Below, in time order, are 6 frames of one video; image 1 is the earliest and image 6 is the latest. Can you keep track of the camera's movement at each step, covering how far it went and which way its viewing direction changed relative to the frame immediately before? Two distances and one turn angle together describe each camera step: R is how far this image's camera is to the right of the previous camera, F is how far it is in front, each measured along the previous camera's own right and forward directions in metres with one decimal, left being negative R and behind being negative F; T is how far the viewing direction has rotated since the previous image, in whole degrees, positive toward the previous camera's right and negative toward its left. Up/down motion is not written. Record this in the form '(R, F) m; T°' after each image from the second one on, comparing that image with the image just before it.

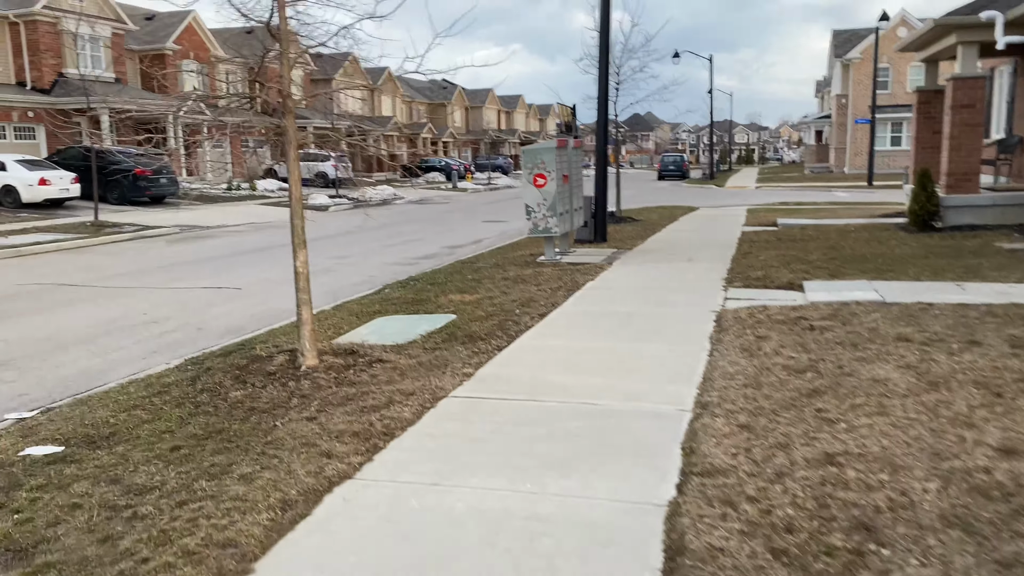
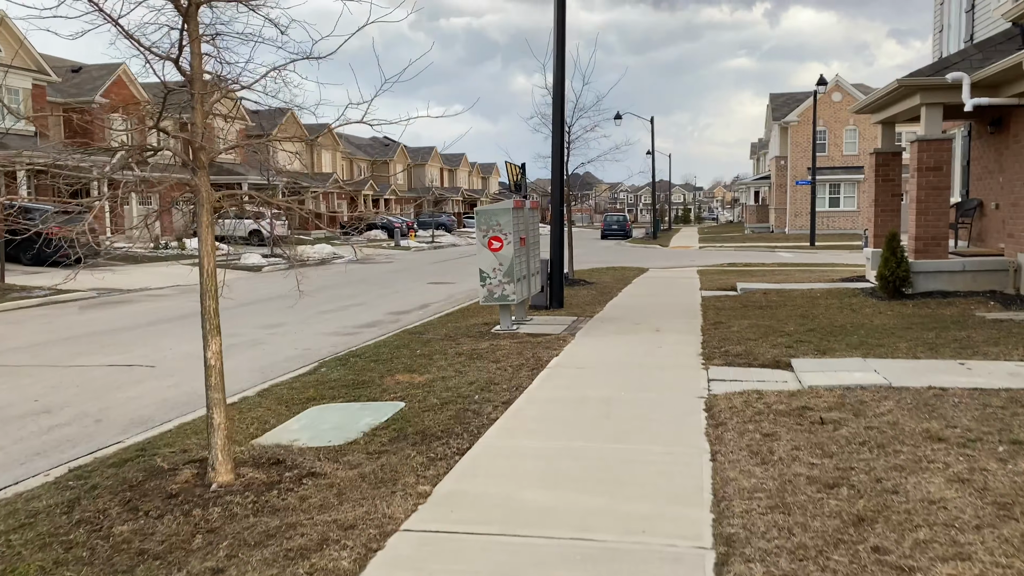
(-0.1, +0.9) m; +4°
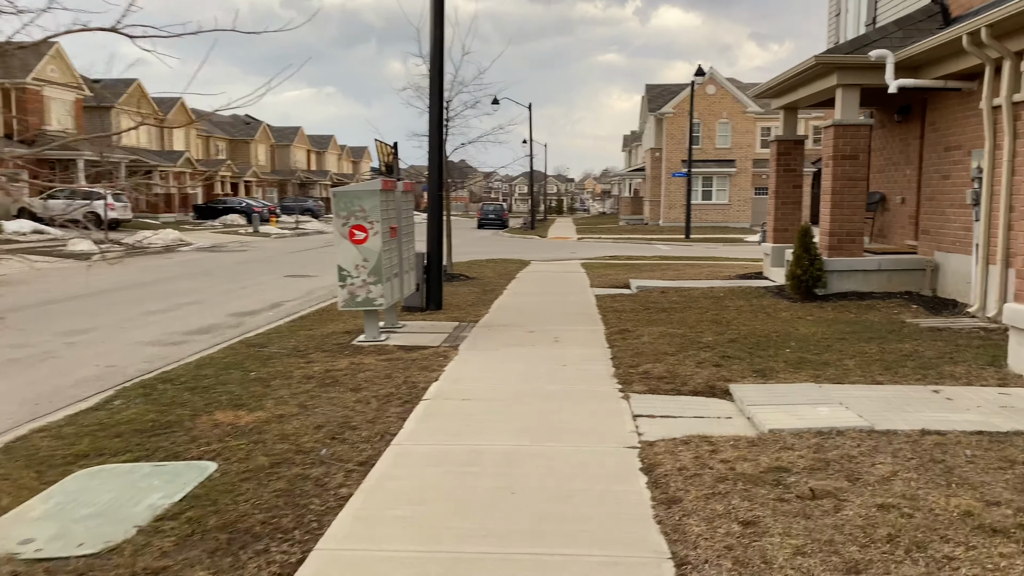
(+0.1, +1.7) m; +9°
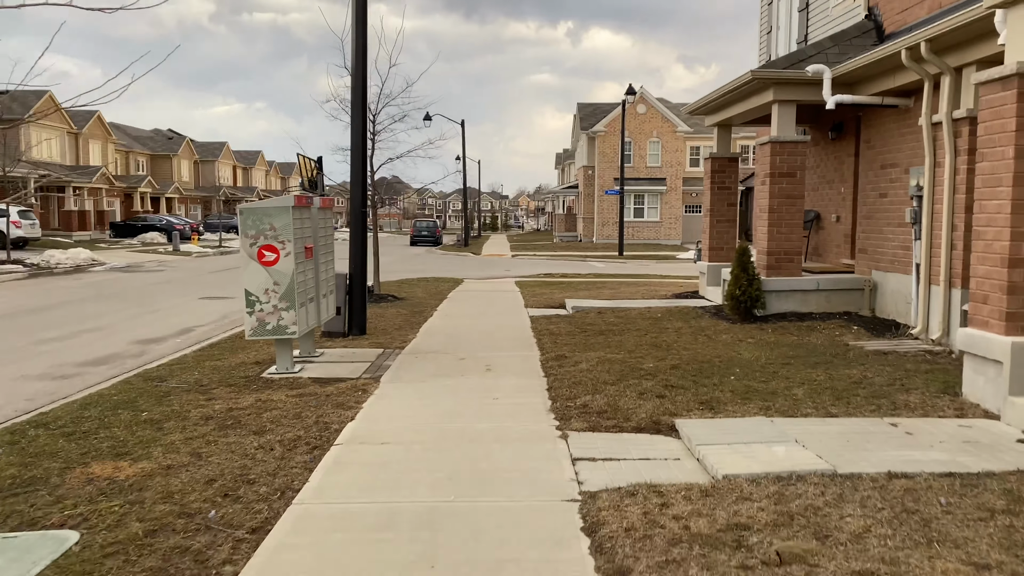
(+0.1, +0.6) m; +5°
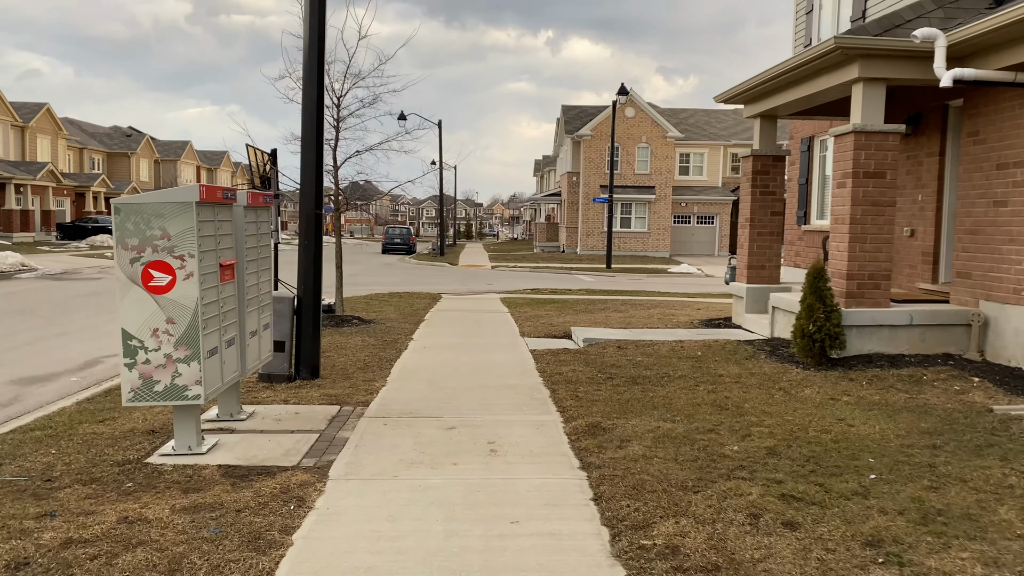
(-0.3, +2.4) m; +2°
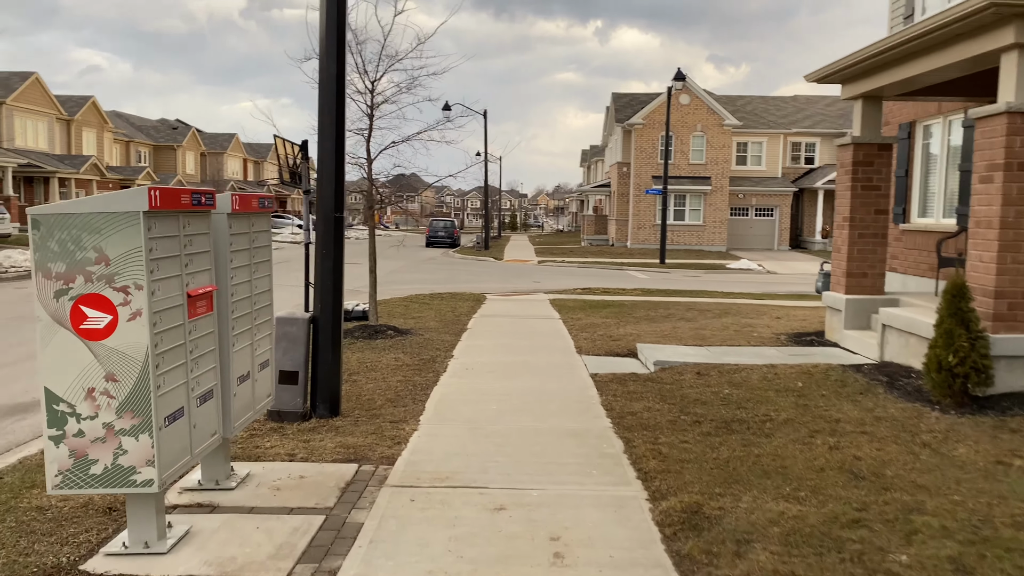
(-0.1, +1.4) m; -3°
